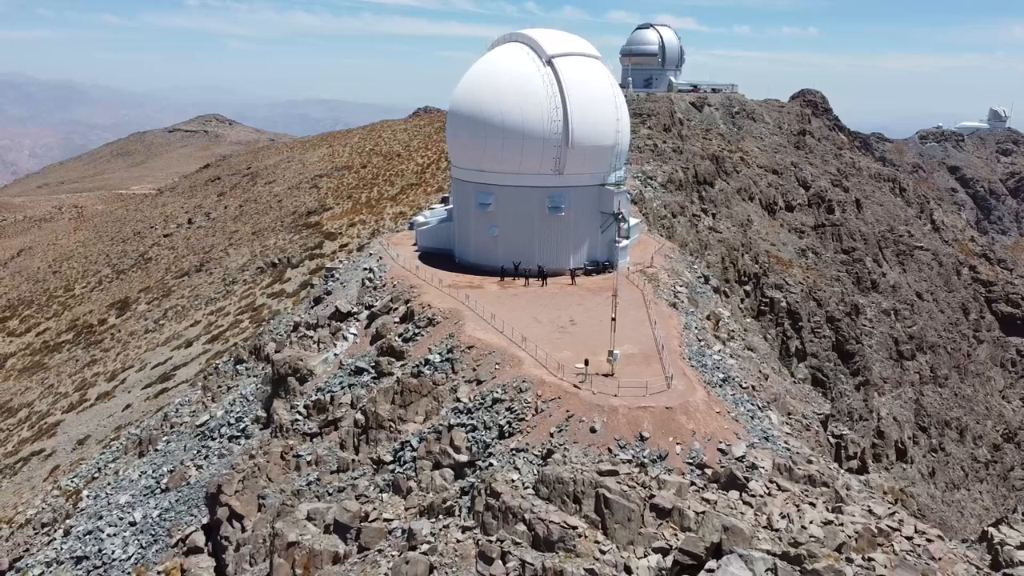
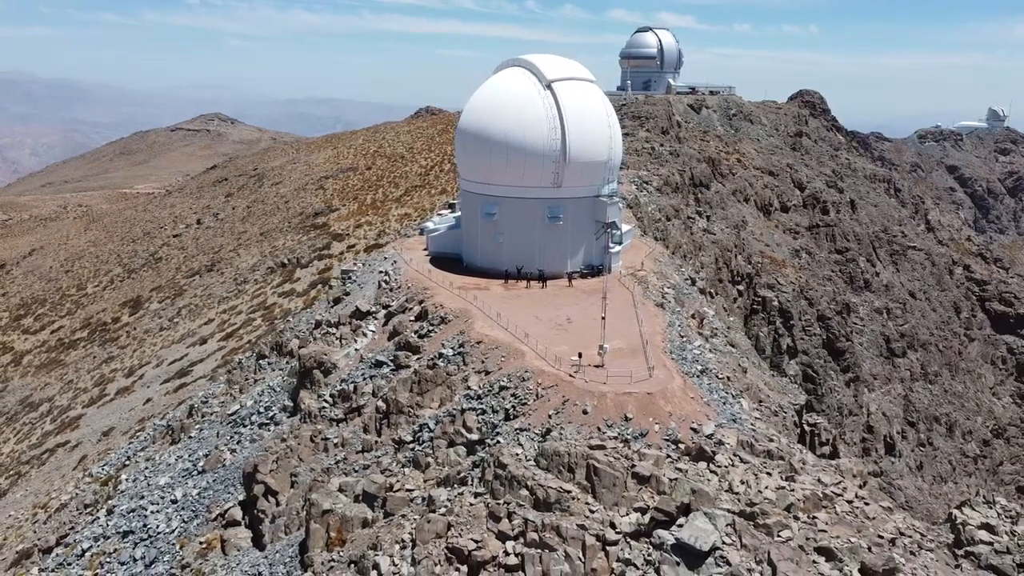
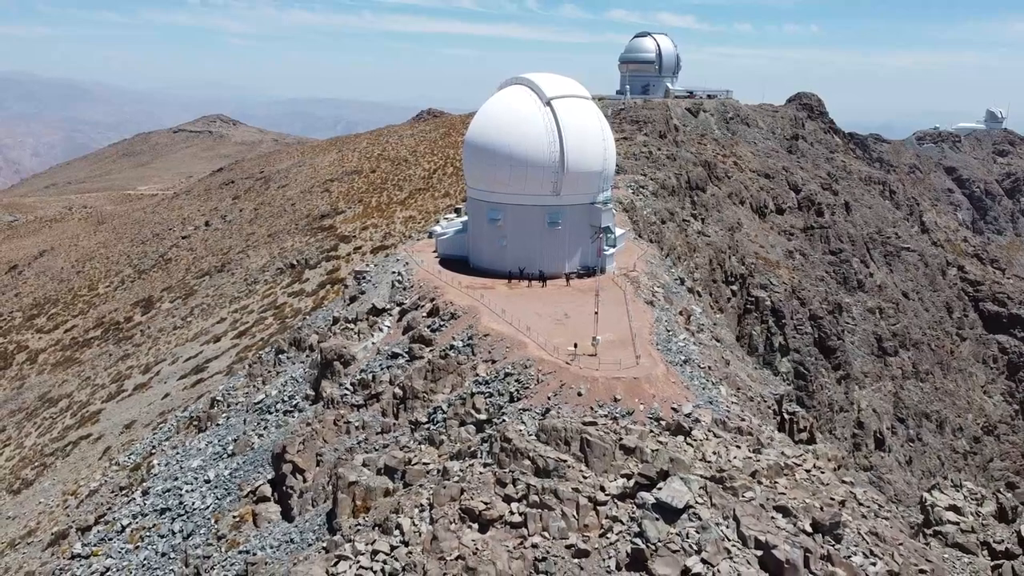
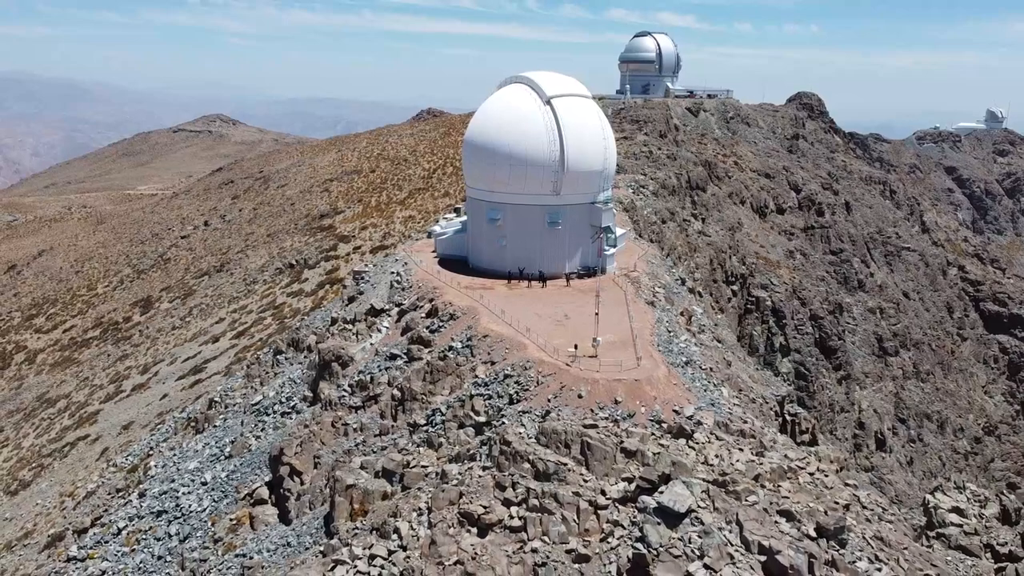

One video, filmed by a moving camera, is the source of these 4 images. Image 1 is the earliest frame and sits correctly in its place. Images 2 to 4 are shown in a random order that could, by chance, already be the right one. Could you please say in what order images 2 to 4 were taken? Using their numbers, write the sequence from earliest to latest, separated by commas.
2, 4, 3
